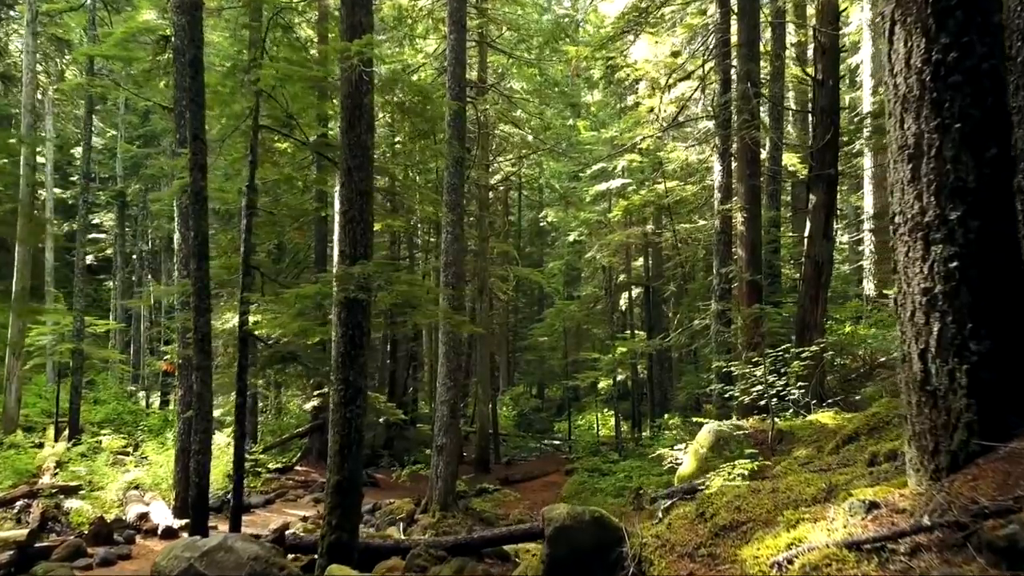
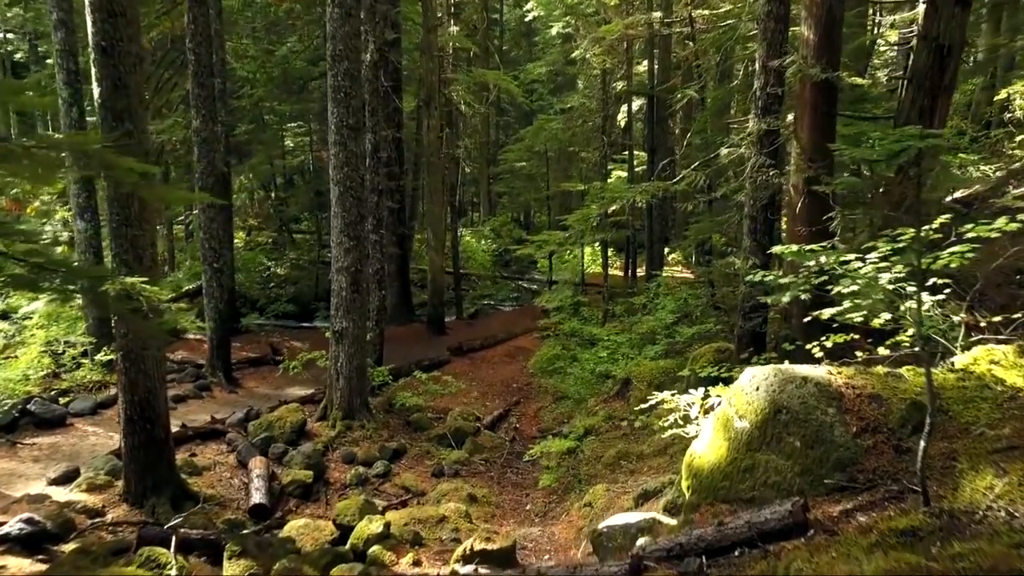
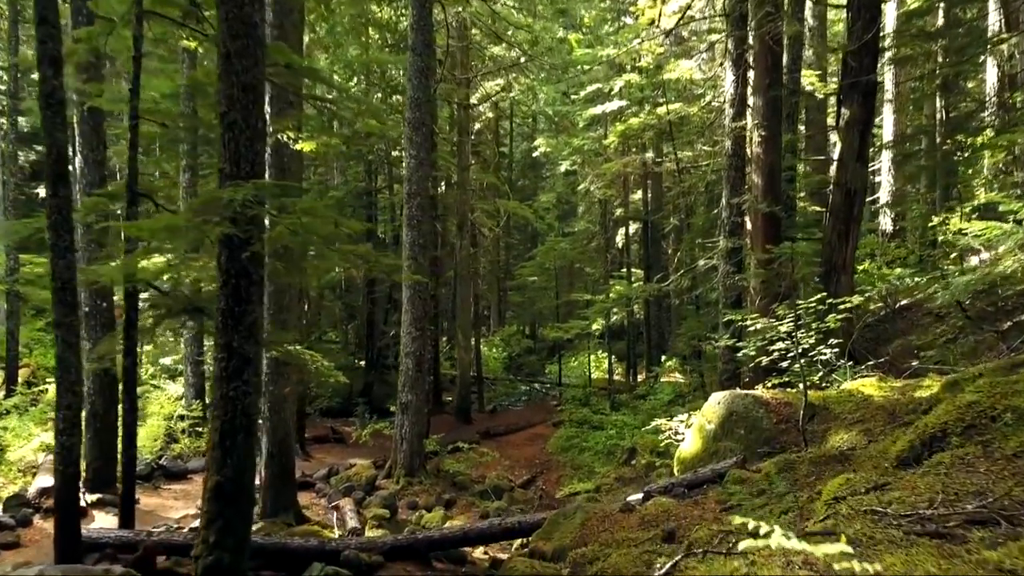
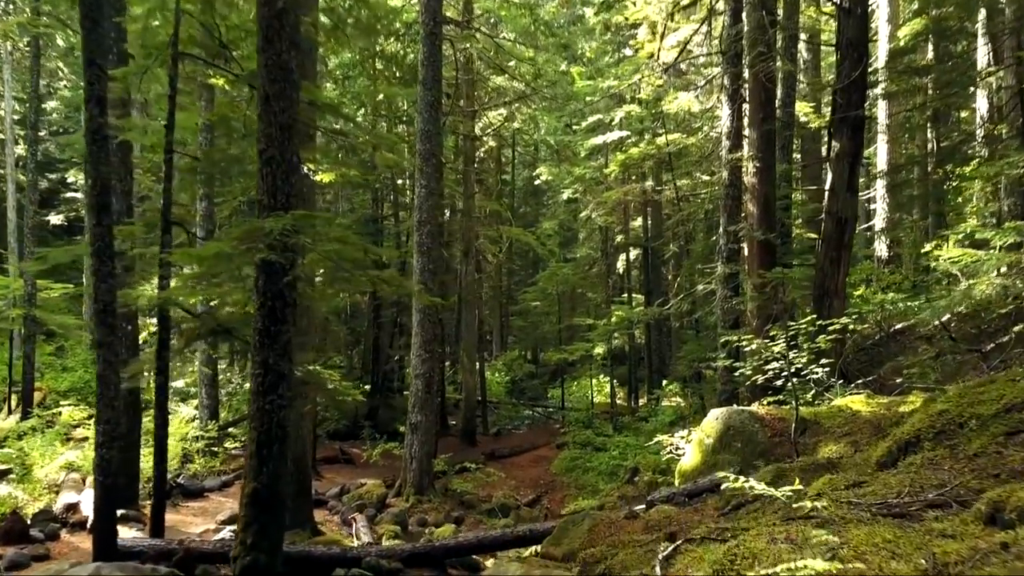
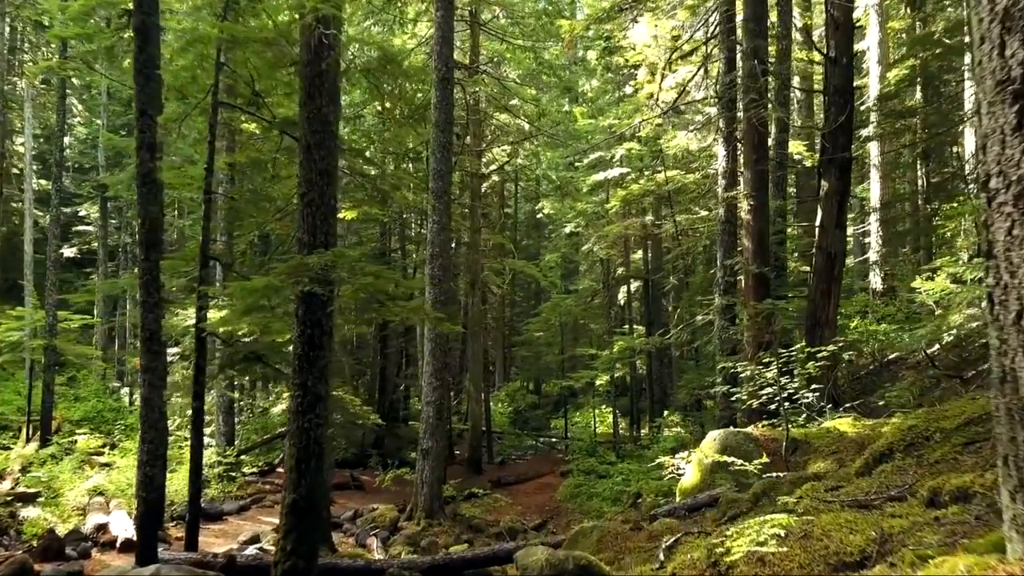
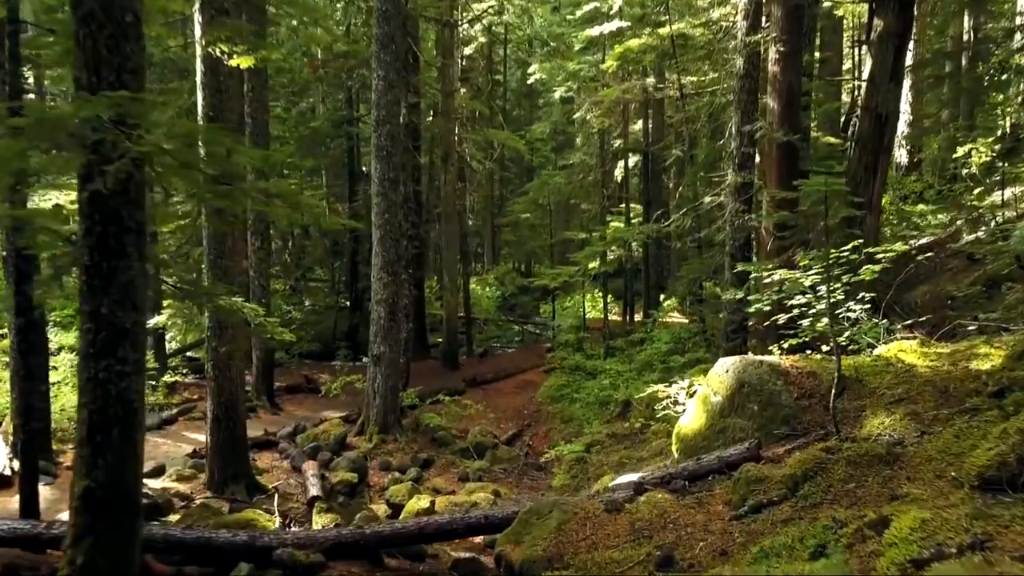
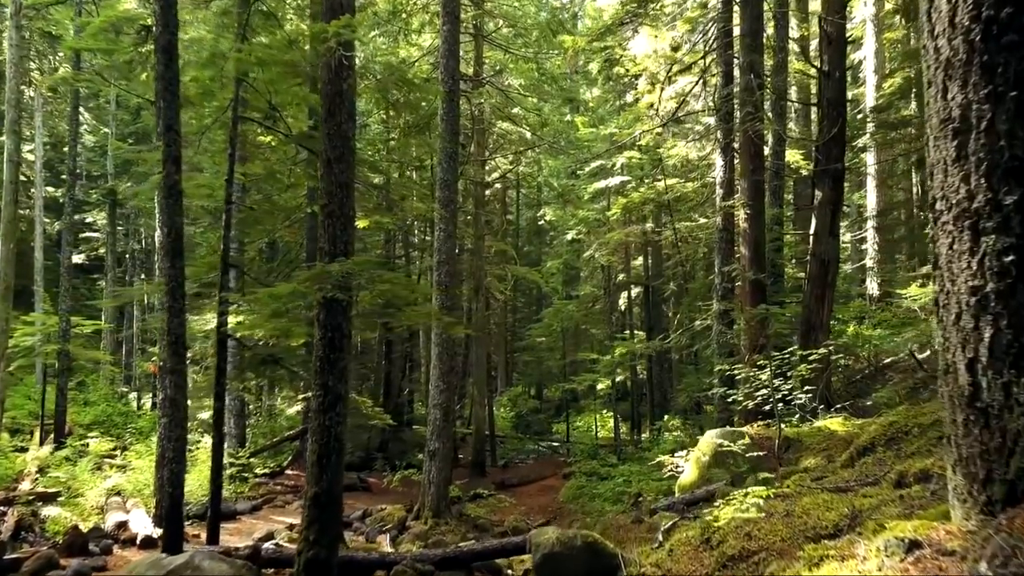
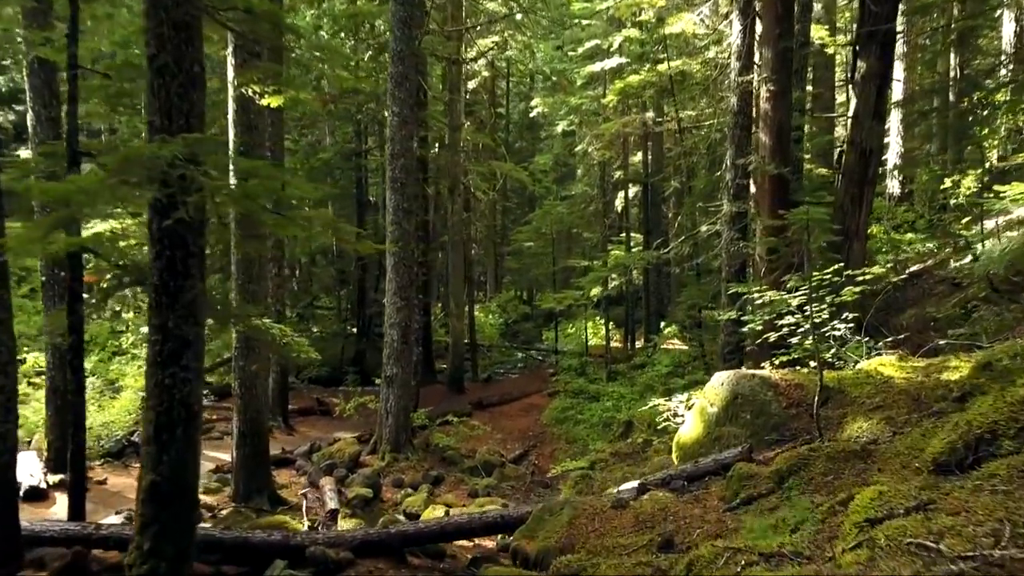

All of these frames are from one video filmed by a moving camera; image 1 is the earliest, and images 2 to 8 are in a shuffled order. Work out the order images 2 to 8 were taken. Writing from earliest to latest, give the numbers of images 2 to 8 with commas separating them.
7, 5, 4, 3, 8, 6, 2
